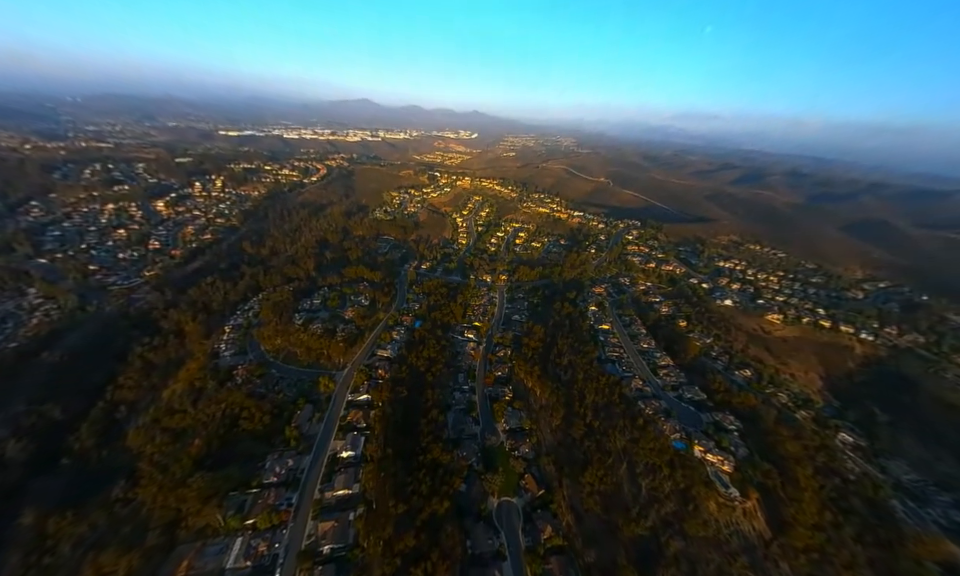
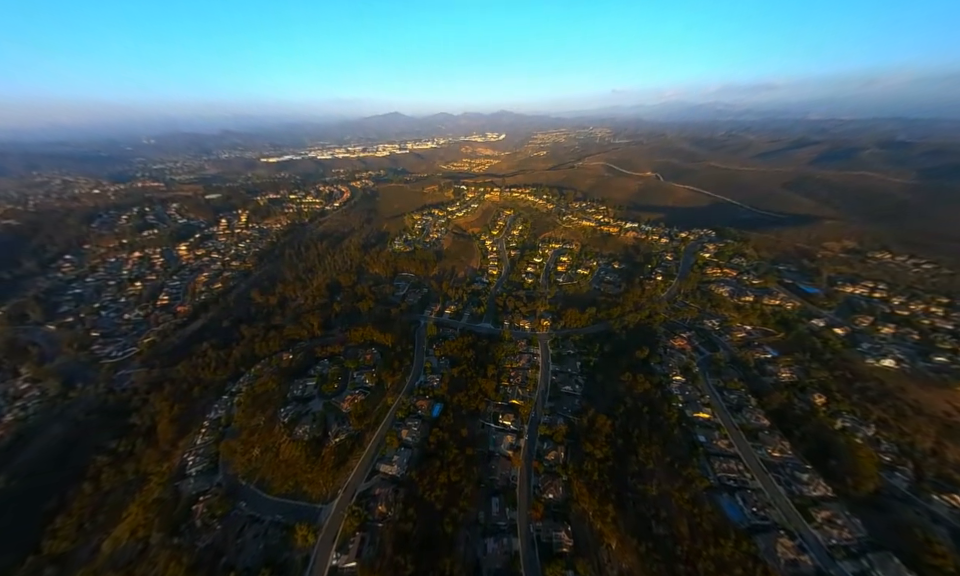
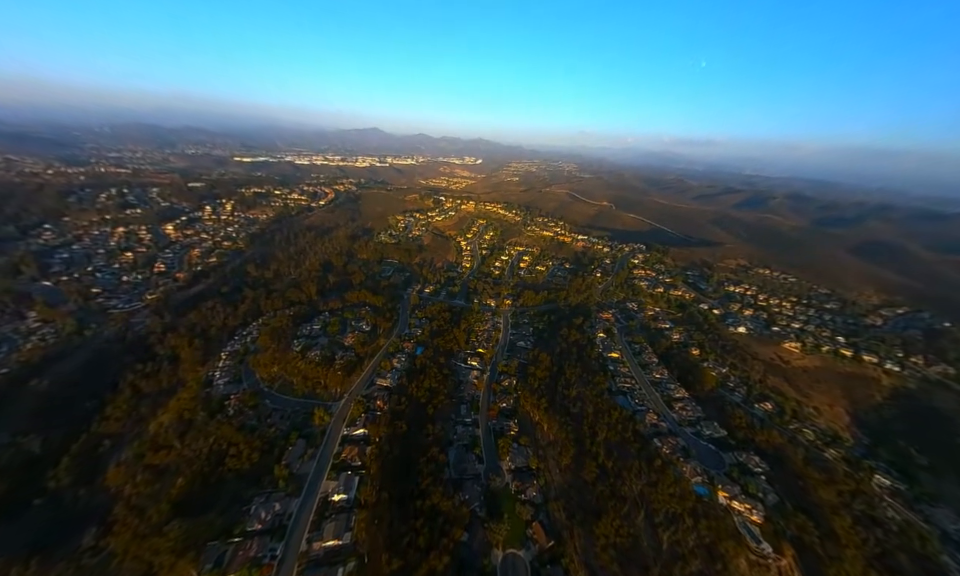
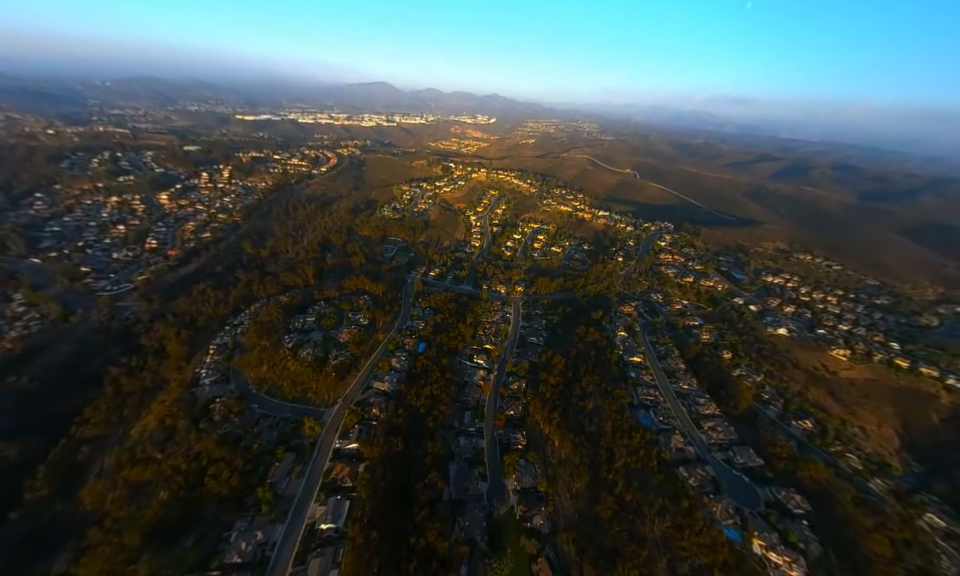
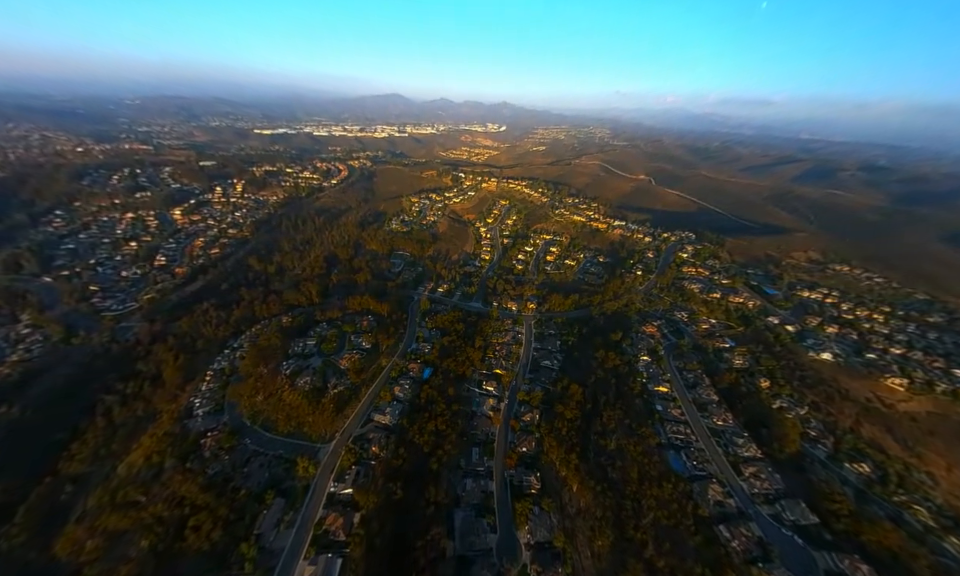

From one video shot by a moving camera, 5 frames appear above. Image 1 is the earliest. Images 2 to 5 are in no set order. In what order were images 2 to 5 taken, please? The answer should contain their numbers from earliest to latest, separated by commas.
3, 4, 5, 2
